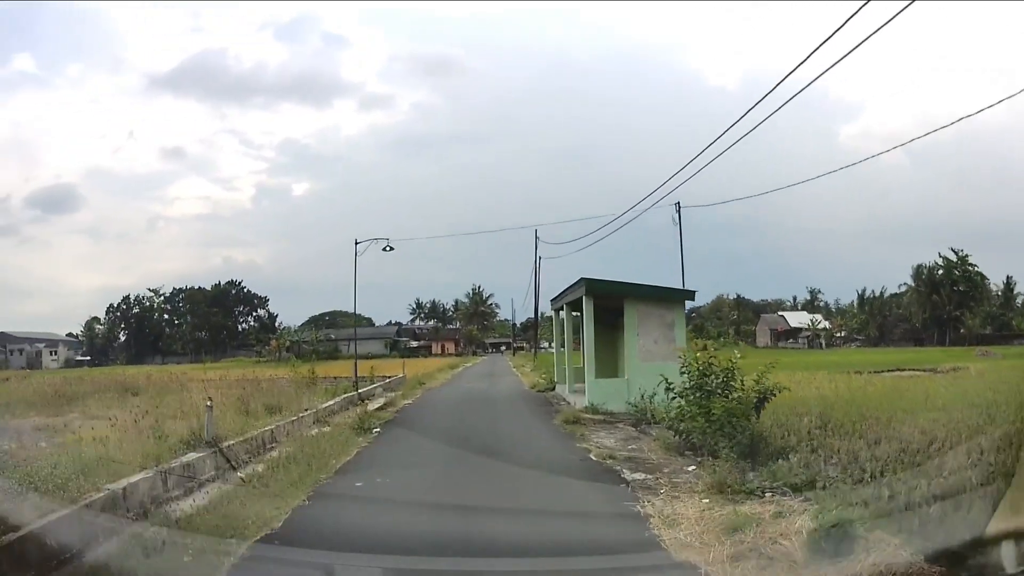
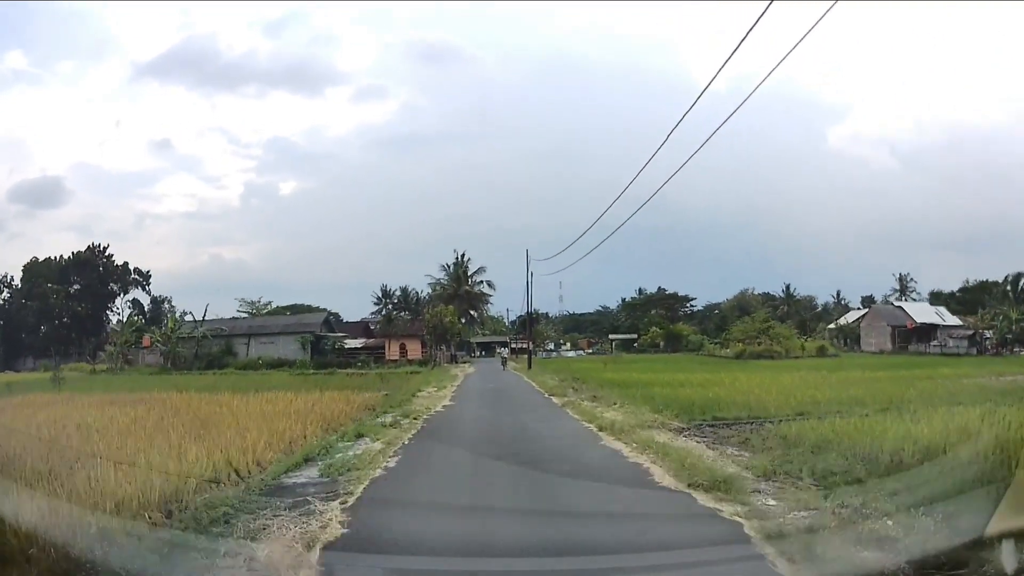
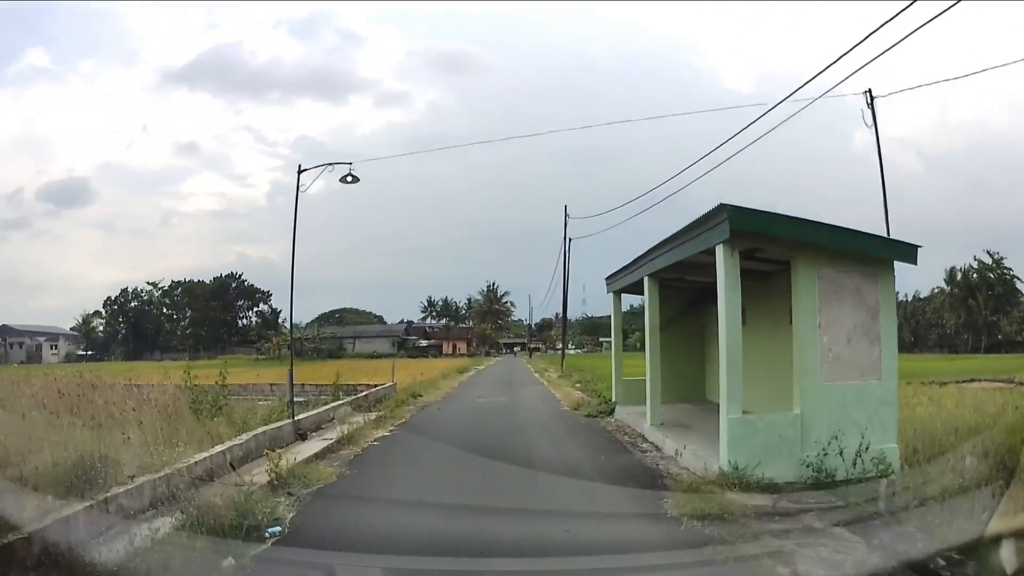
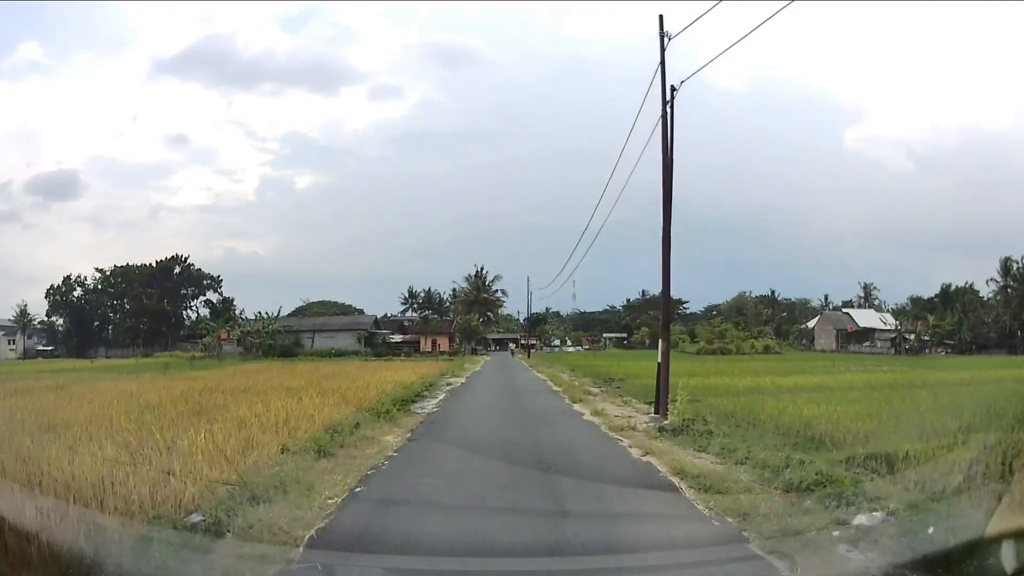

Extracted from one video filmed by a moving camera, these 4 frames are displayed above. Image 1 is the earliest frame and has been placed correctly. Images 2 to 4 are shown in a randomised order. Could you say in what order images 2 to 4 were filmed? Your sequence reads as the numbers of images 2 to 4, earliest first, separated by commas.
3, 4, 2
